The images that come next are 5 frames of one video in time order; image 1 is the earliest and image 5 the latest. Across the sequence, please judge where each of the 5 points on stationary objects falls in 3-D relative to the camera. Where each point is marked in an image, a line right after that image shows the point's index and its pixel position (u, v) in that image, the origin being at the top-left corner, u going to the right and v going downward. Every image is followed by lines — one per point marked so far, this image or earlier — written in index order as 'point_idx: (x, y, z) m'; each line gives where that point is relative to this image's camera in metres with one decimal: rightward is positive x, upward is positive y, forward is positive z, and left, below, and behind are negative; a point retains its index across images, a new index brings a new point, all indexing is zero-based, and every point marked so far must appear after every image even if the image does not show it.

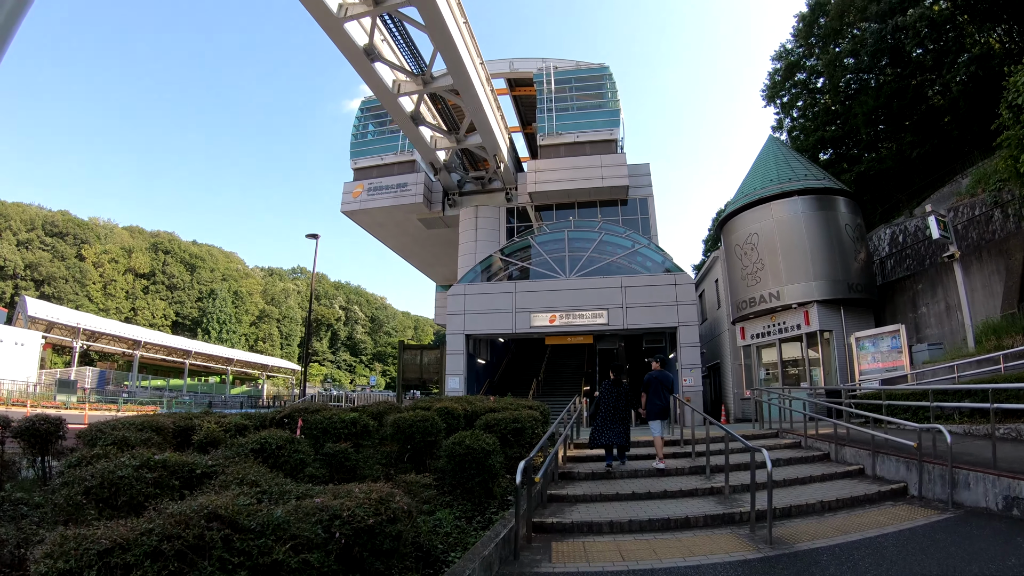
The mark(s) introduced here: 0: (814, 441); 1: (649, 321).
0: (+4.9, -2.4, +9.2) m
1: (+4.5, -1.1, +18.4) m
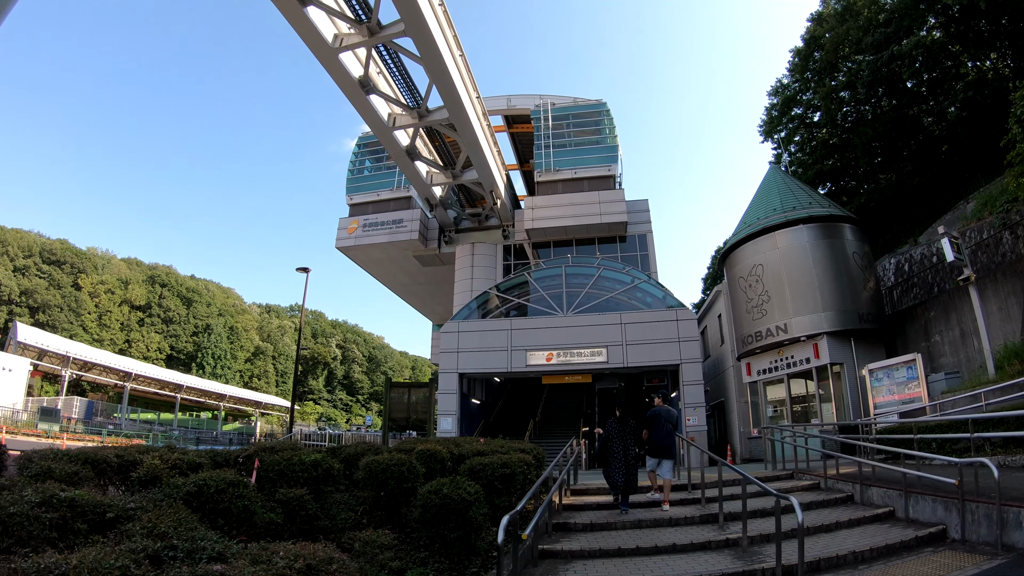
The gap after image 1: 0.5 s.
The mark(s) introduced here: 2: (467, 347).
0: (+4.8, -2.9, +8.4) m
1: (+4.3, -2.2, +17.7) m
2: (-1.5, -2.0, +19.1) m
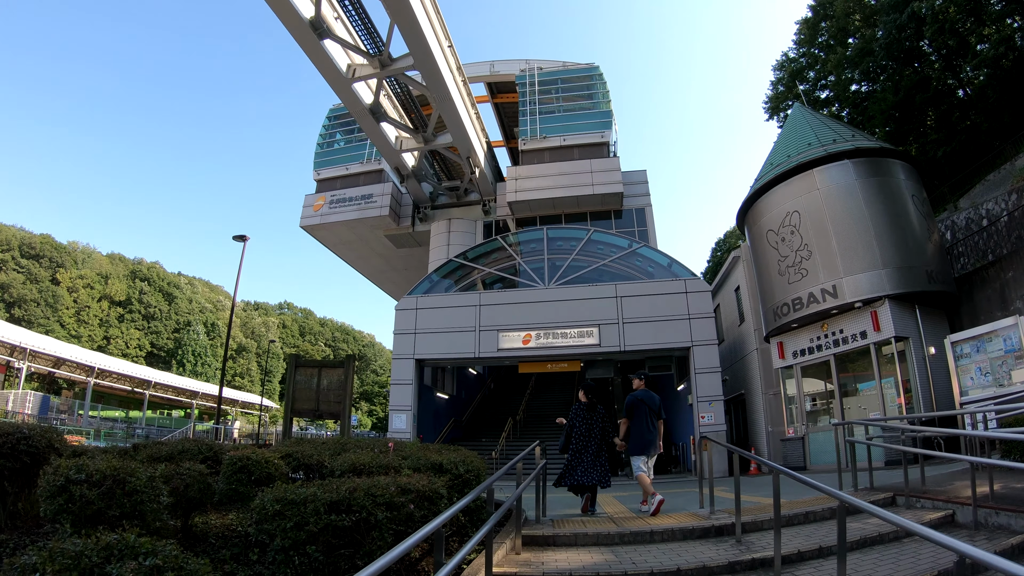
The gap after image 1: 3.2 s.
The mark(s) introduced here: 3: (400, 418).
0: (+4.1, -2.0, +4.9) m
1: (+3.5, -1.3, +14.2) m
2: (-2.3, -1.1, +15.6) m
3: (-3.0, -3.5, +15.1) m
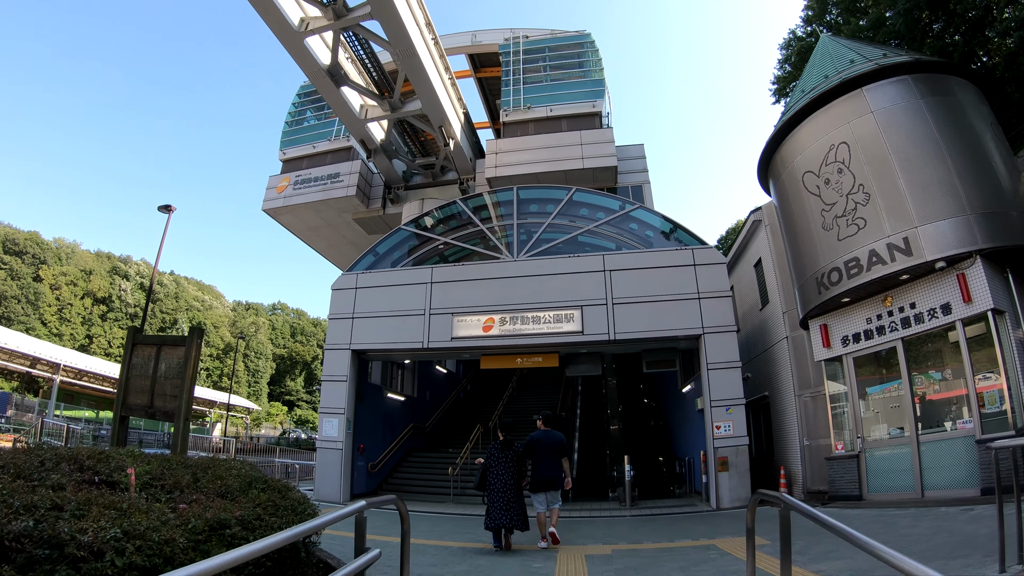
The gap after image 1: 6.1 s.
0: (+3.3, -1.4, +1.8) m
1: (+2.7, -0.7, +11.1) m
2: (-3.2, -0.5, +12.4) m
3: (-3.8, -2.9, +12.0) m
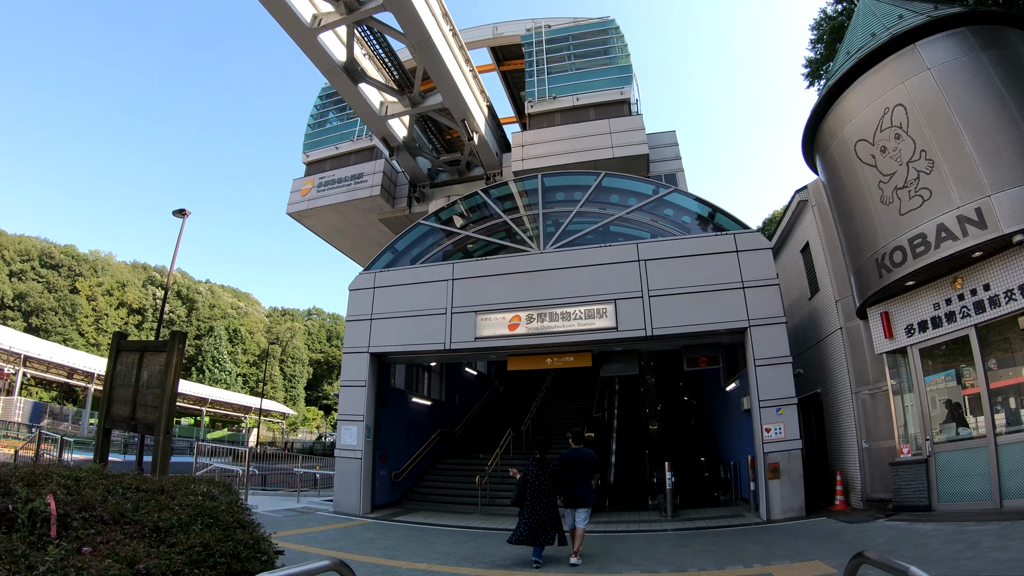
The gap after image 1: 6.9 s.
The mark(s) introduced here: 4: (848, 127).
0: (+3.3, -1.2, +0.8) m
1: (+3.2, -0.6, +10.1) m
2: (-2.6, -0.5, +11.8) m
3: (-3.2, -2.9, +11.4) m
4: (+5.4, +2.4, +8.9) m
